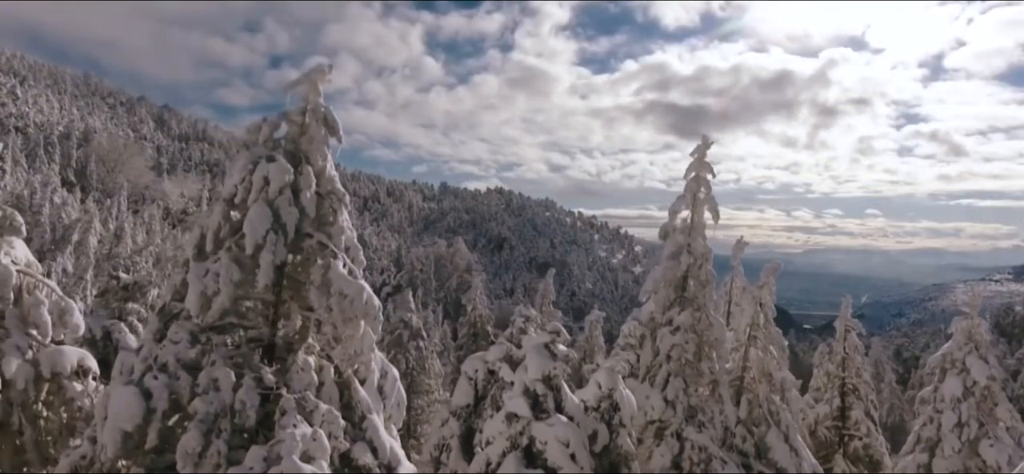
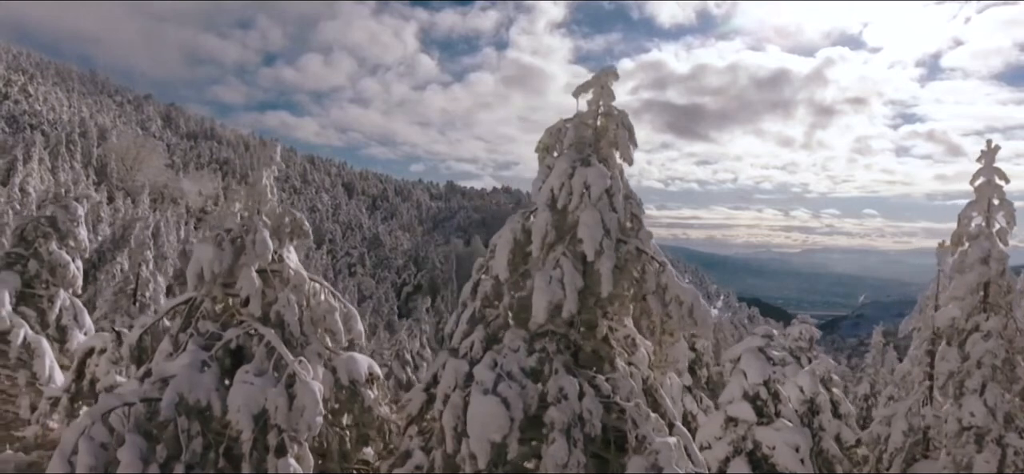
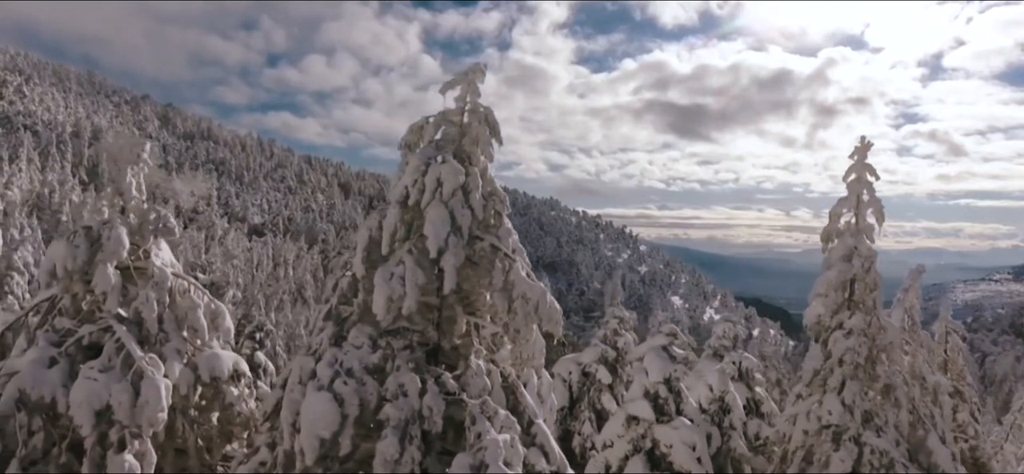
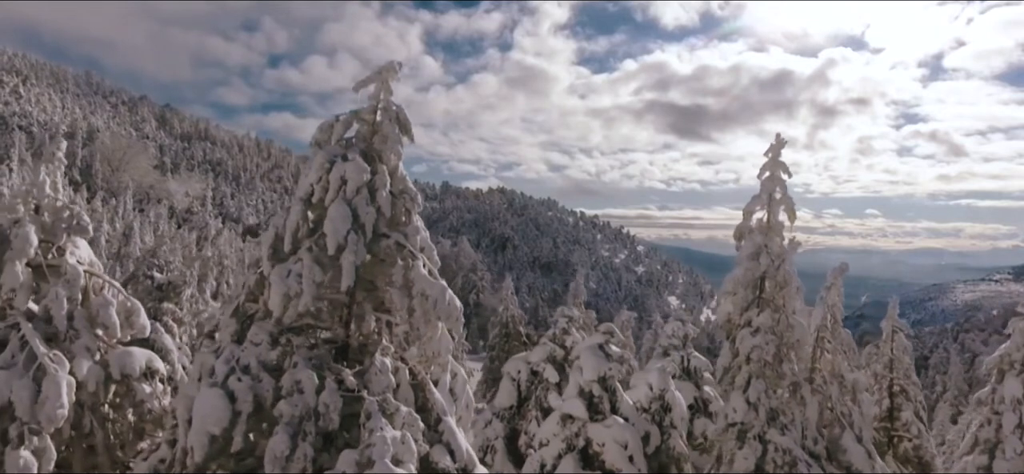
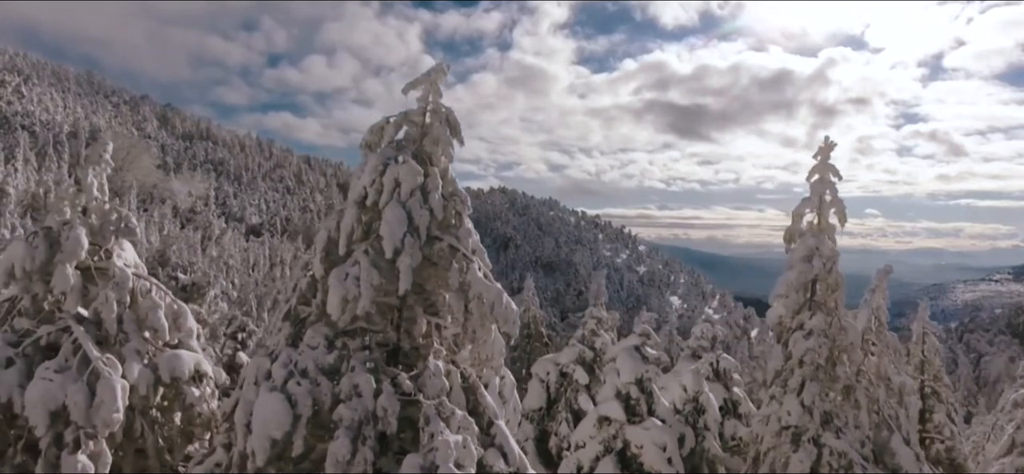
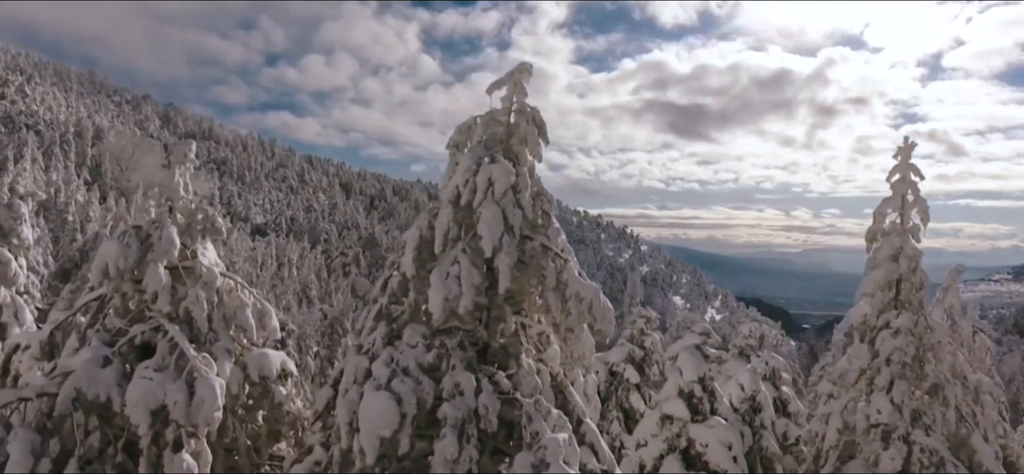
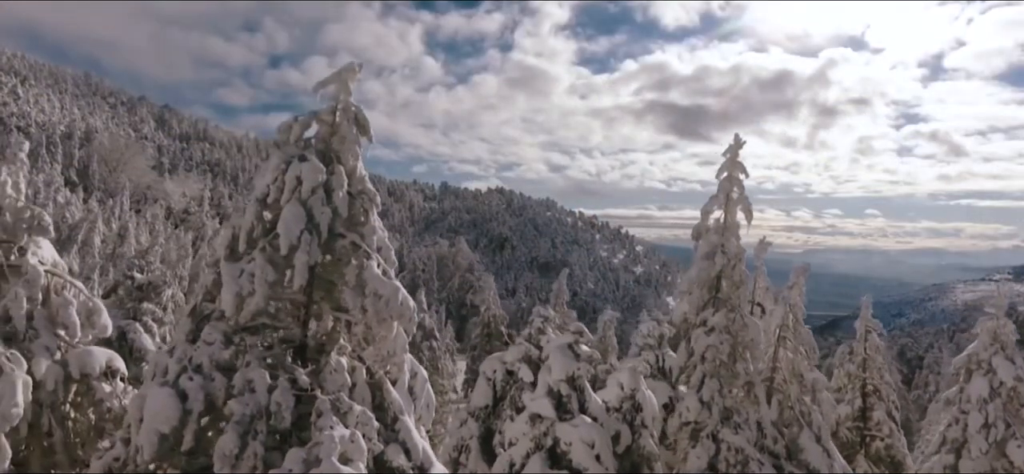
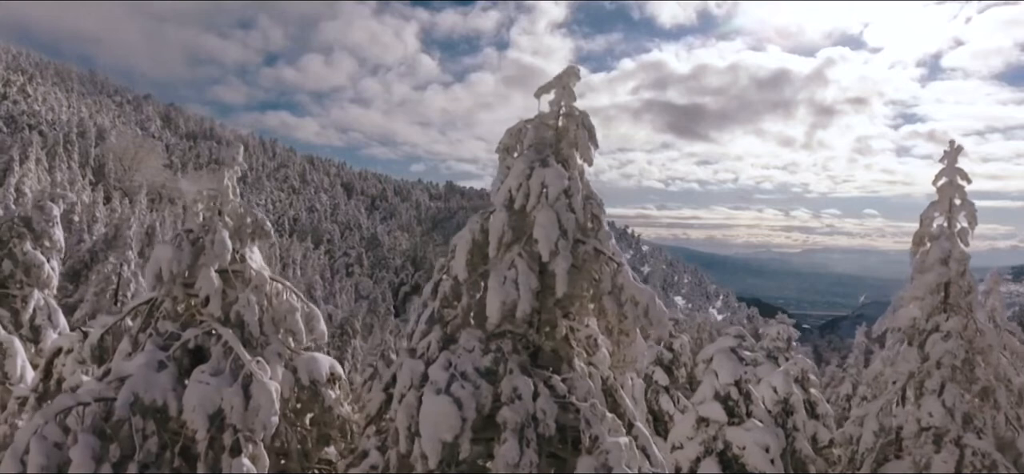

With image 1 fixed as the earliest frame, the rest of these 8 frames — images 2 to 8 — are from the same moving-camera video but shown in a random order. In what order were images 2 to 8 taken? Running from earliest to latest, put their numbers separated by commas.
7, 4, 5, 3, 6, 8, 2
